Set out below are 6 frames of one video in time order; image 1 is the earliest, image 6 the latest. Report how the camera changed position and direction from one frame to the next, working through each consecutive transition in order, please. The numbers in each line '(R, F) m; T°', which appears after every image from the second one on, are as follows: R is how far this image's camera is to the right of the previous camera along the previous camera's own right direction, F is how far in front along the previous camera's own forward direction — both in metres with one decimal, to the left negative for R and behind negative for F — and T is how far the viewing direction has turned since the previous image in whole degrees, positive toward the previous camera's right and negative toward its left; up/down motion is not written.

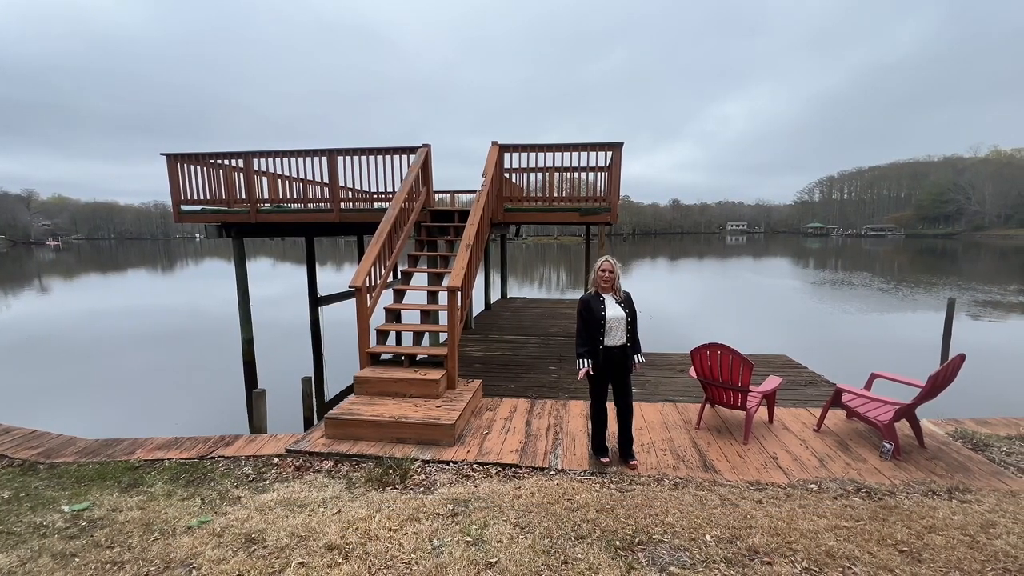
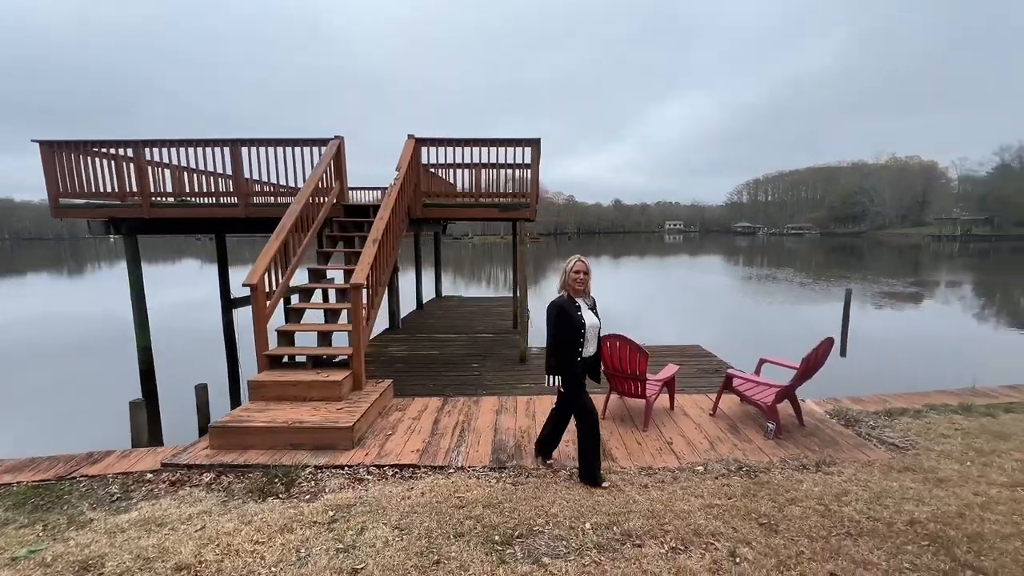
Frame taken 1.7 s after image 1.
(+0.4, 0.0) m; +7°
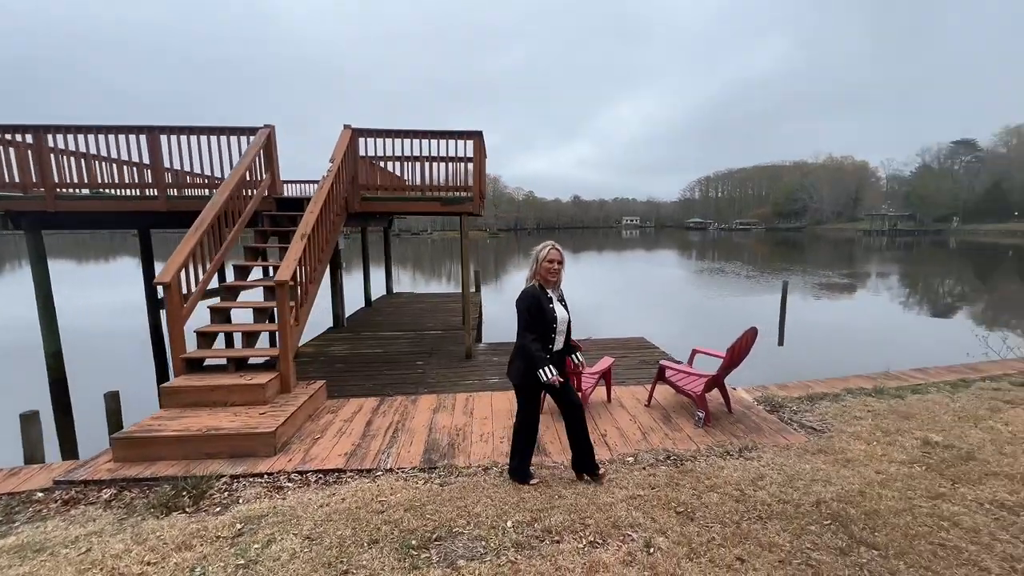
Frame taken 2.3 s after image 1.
(+0.2, +0.1) m; +5°
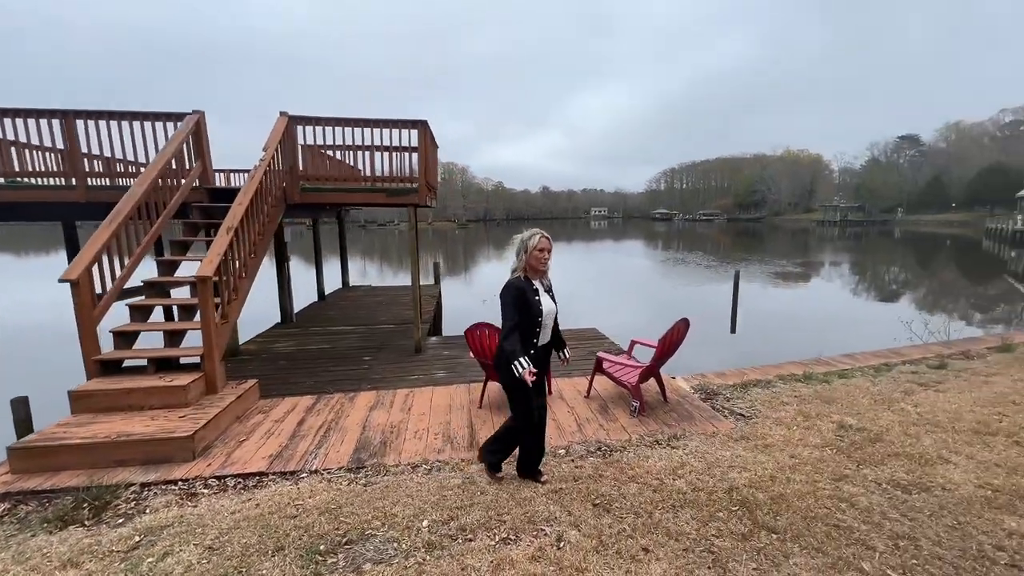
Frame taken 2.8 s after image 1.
(+0.3, 0.0) m; +4°
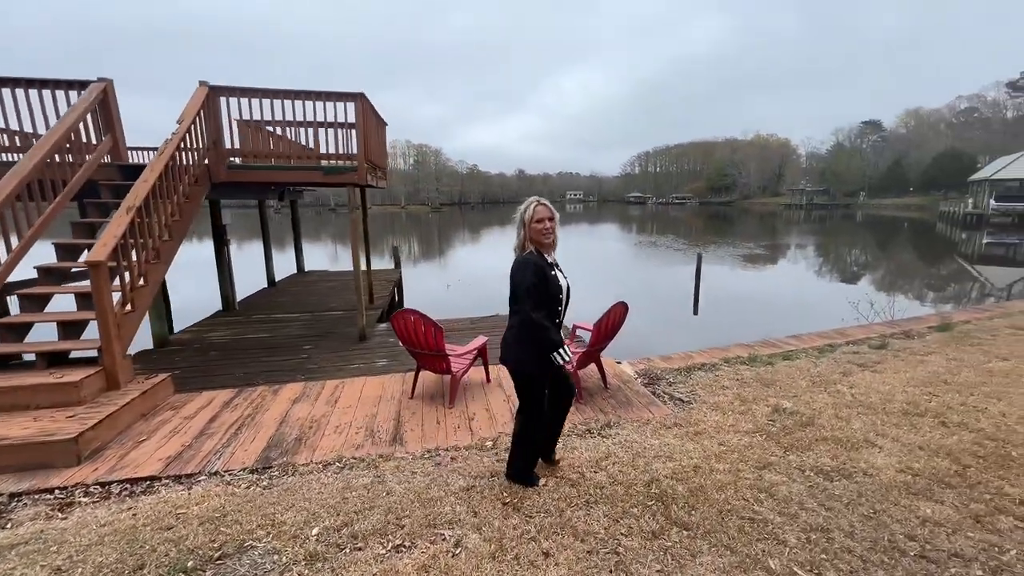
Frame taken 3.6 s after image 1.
(+0.4, +0.2) m; +3°
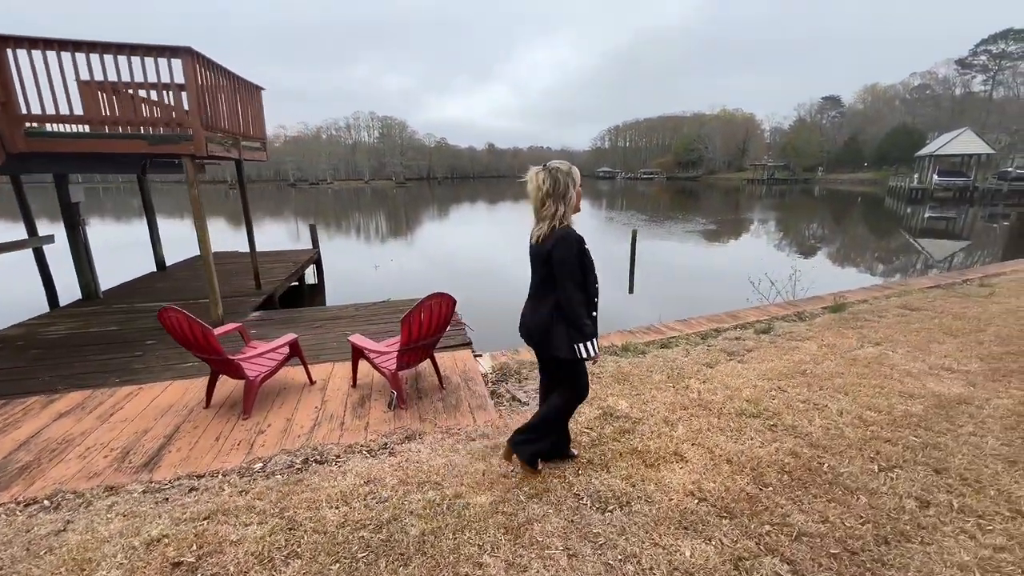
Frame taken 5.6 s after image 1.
(+1.3, +0.5) m; +3°
